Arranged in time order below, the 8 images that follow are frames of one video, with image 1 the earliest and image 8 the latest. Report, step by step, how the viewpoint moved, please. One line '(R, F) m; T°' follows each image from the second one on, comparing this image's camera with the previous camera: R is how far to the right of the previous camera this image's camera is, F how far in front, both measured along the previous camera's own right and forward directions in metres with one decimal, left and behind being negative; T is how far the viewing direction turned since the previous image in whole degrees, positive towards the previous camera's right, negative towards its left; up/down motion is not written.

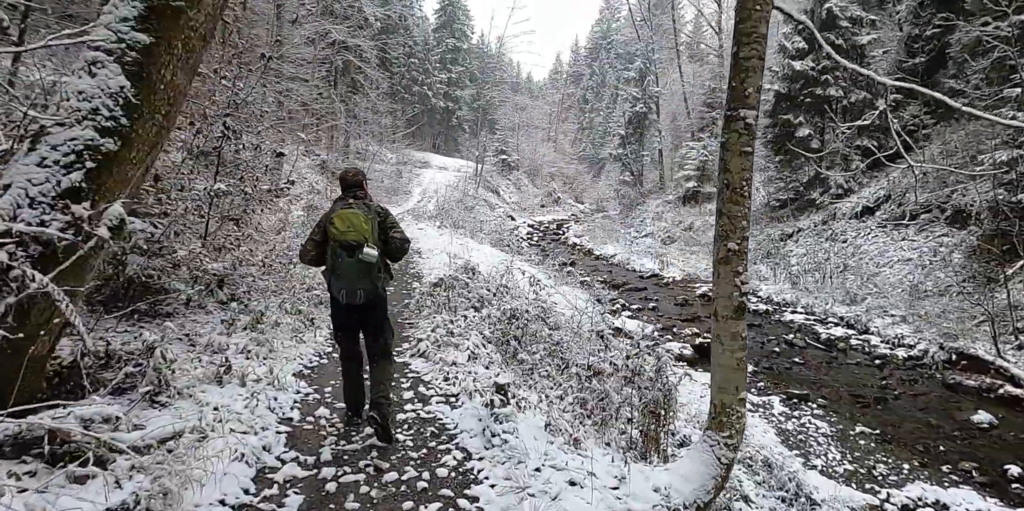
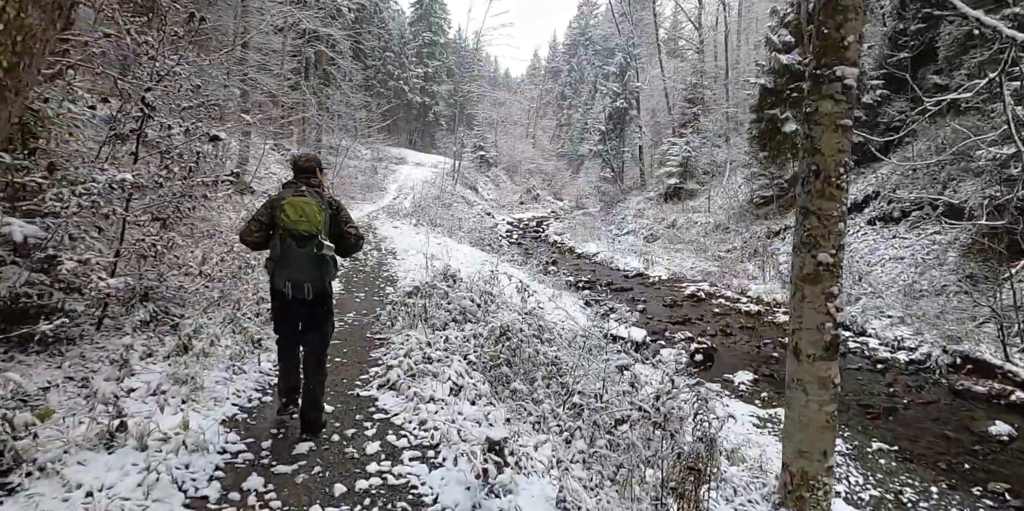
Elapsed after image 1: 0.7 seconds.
(-0.1, +0.8) m; +2°
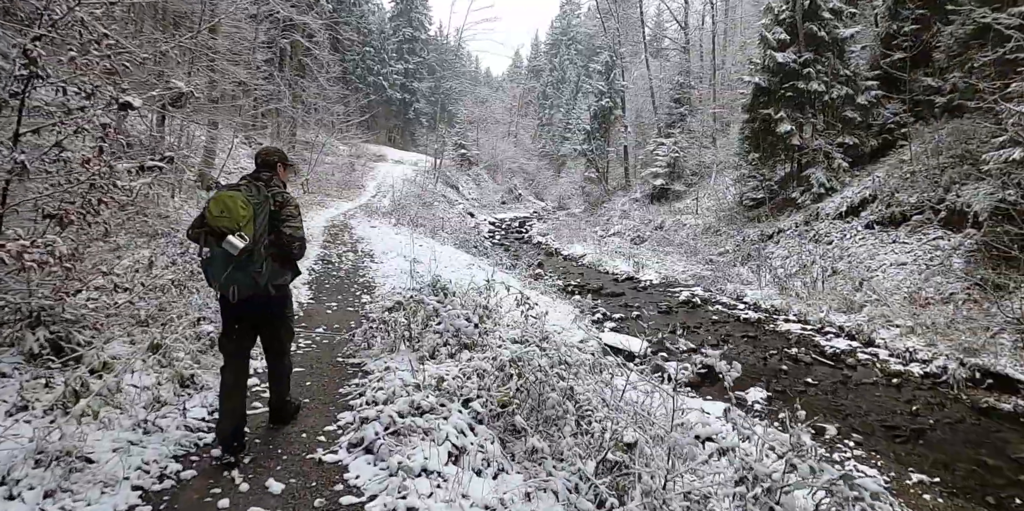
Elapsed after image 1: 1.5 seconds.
(-0.2, +0.9) m; +2°
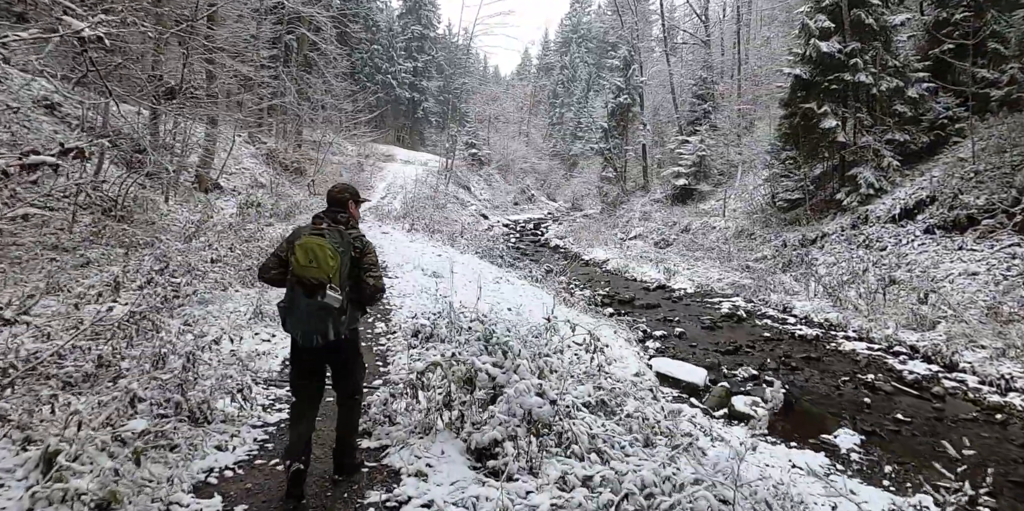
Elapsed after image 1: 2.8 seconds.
(-0.4, +1.3) m; -1°
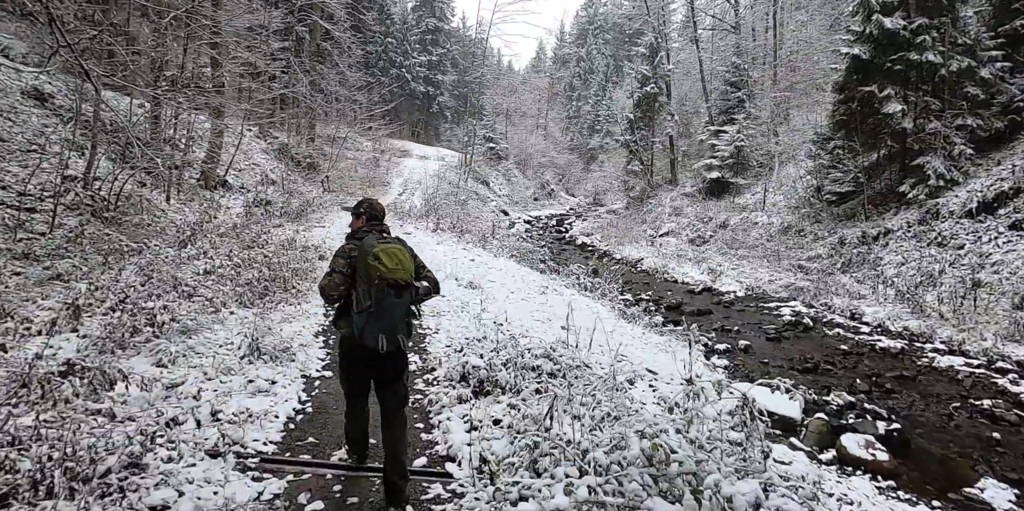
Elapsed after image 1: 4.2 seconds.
(-0.5, +1.3) m; -1°
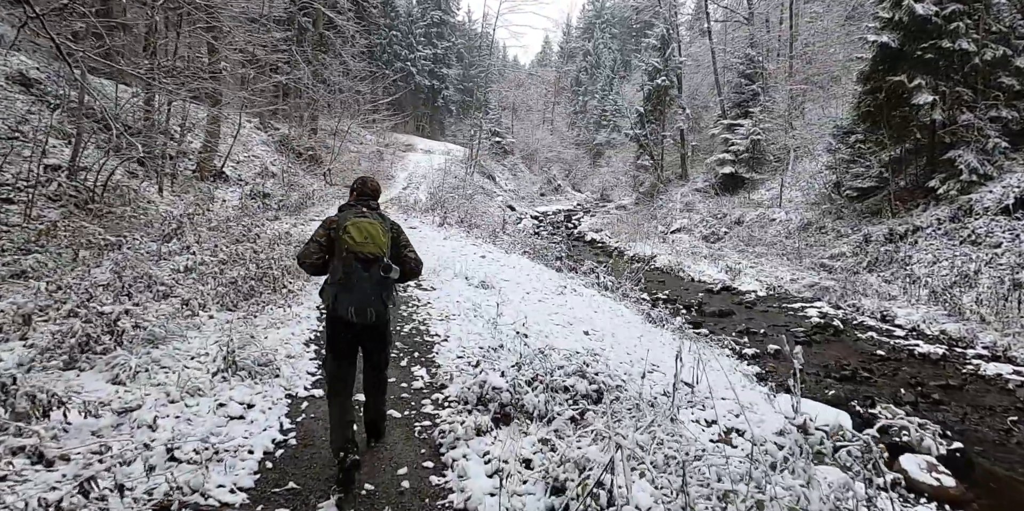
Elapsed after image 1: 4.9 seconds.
(-0.1, +0.7) m; 0°
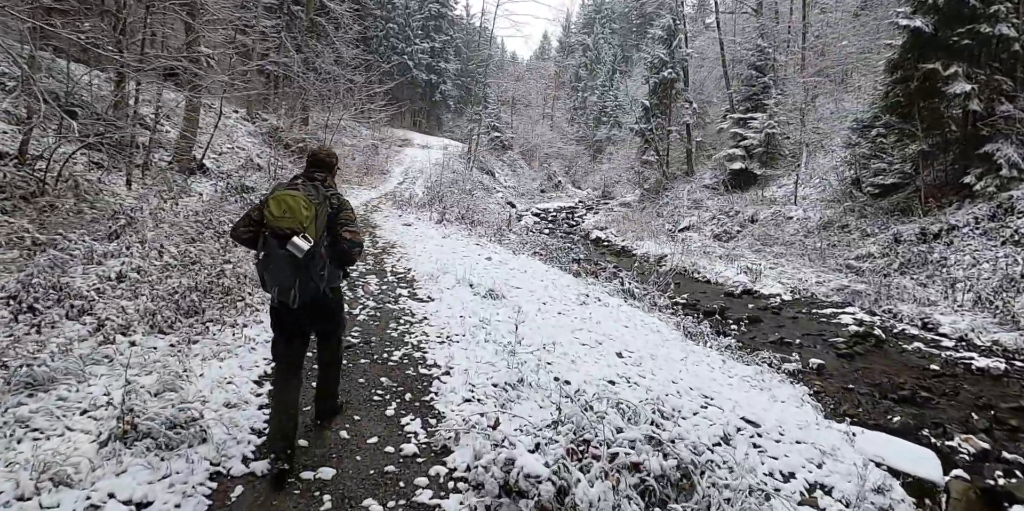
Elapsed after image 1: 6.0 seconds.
(-0.2, +1.1) m; 0°
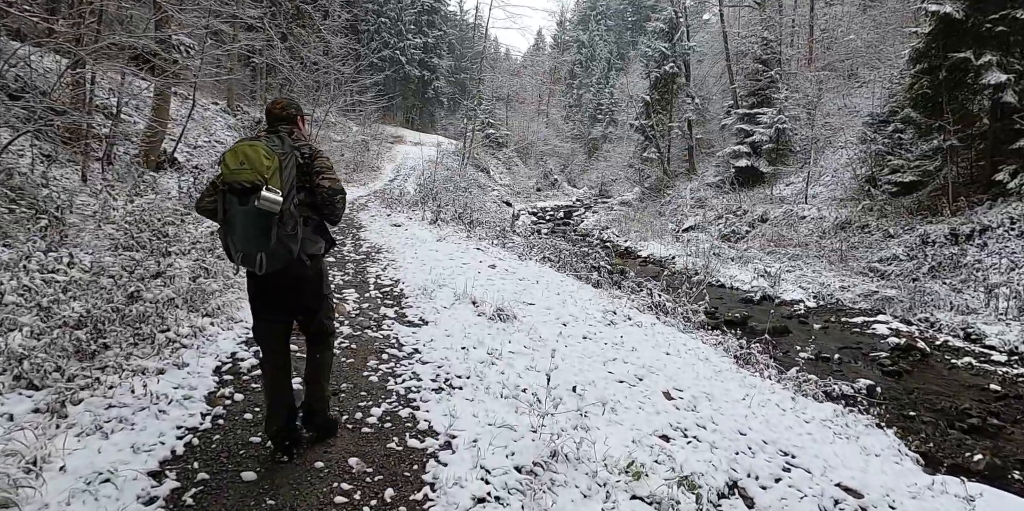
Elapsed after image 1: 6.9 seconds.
(-0.2, +1.0) m; +1°
